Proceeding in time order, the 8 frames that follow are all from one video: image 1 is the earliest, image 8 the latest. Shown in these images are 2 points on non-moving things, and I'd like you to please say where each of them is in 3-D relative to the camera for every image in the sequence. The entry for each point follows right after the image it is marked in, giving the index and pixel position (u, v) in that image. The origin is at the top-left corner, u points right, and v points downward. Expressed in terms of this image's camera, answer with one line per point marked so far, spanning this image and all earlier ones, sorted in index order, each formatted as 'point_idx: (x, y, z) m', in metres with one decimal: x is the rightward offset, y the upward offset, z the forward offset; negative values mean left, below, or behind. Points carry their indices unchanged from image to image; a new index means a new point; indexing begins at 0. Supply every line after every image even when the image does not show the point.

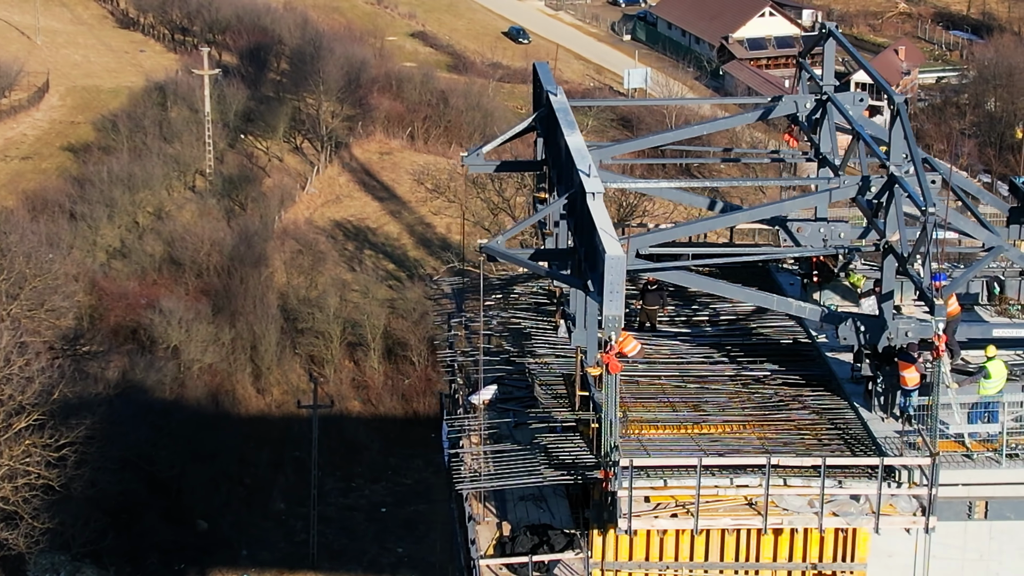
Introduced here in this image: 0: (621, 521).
0: (+0.7, -1.4, +15.2) m
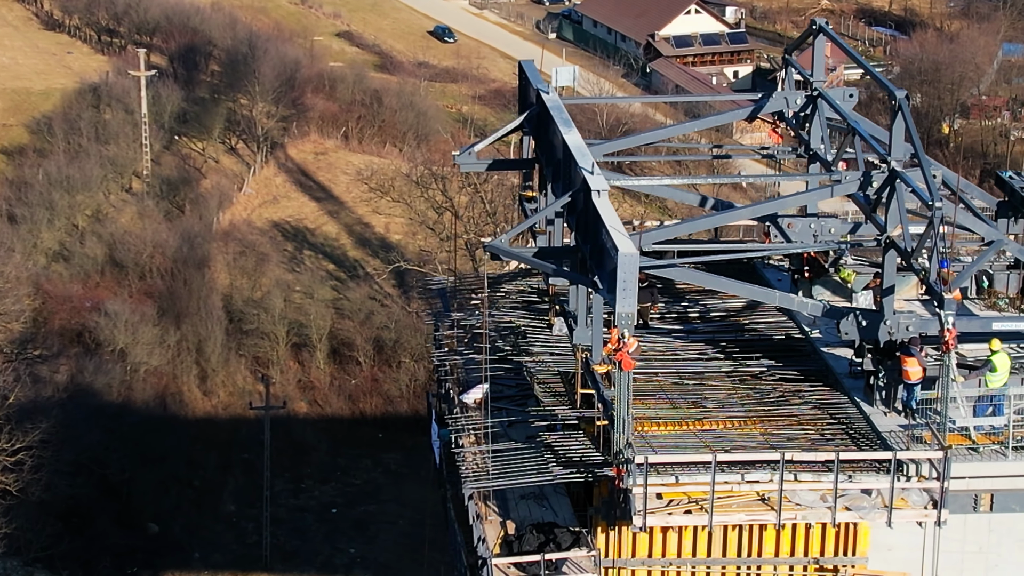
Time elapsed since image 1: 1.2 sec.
0: (+0.7, -1.4, +15.2) m
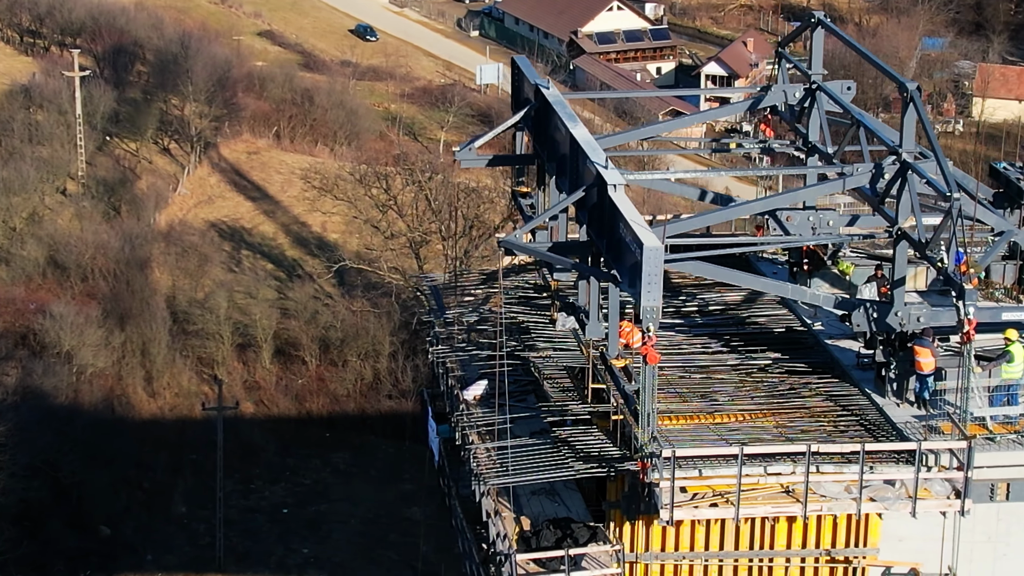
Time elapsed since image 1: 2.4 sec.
0: (+0.9, -1.3, +15.2) m
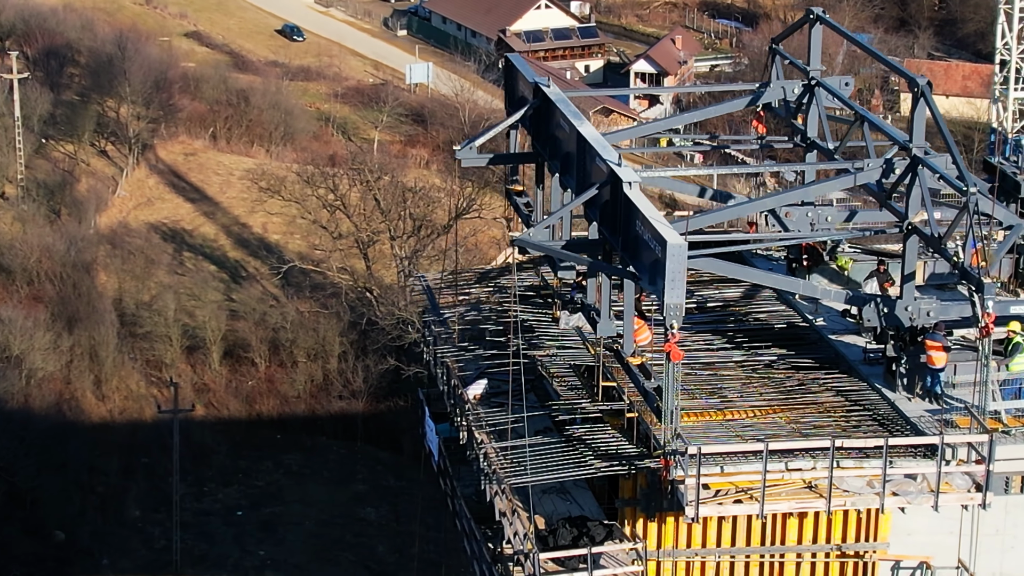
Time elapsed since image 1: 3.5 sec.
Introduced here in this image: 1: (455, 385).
0: (+1.1, -1.3, +15.2) m
1: (-0.4, -0.7, +18.8) m
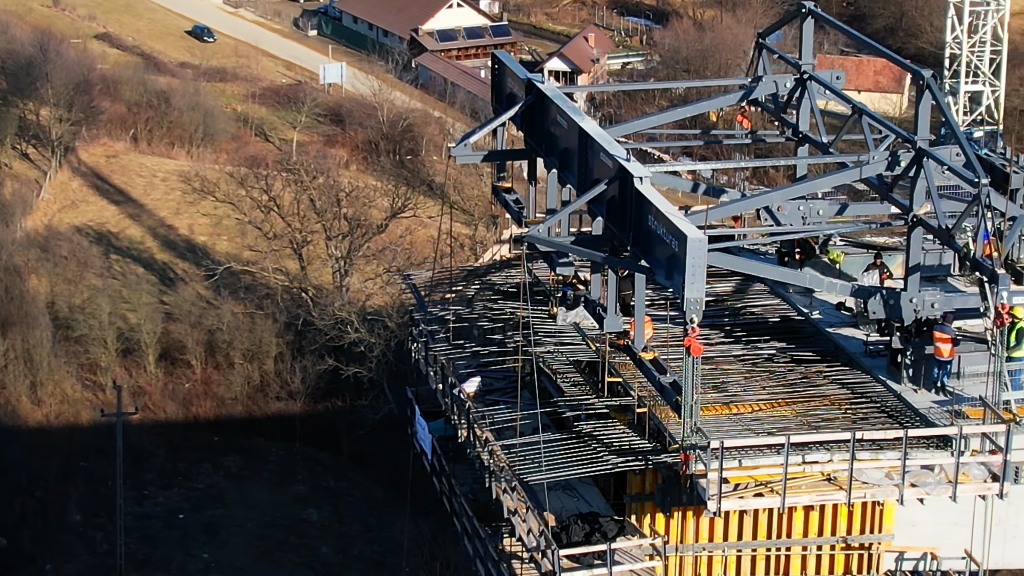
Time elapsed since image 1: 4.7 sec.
0: (+1.2, -1.3, +15.2) m
1: (-0.4, -0.7, +18.7) m
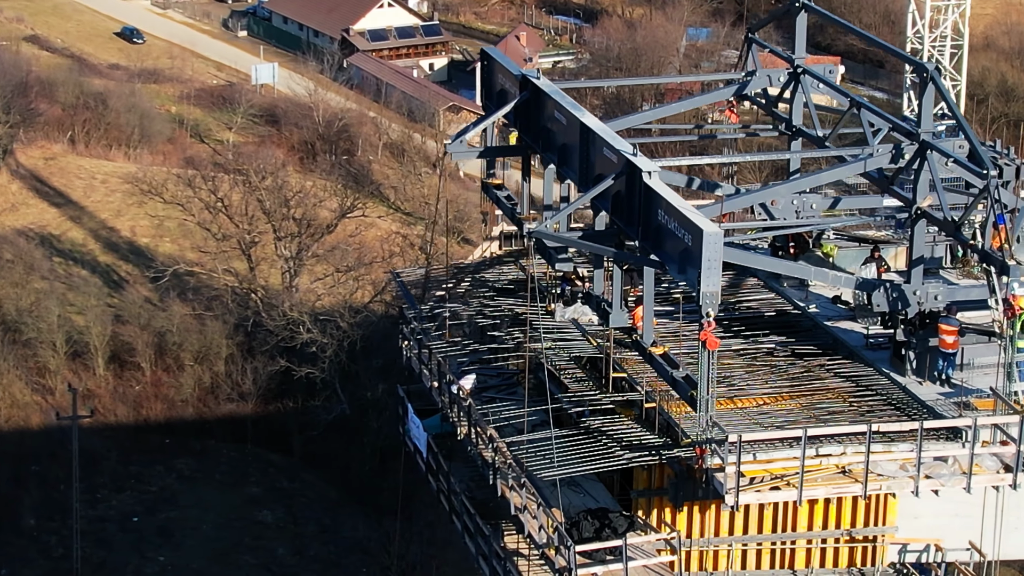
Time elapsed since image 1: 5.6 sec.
0: (+1.3, -1.2, +15.2) m
1: (-0.5, -0.7, +18.6) m
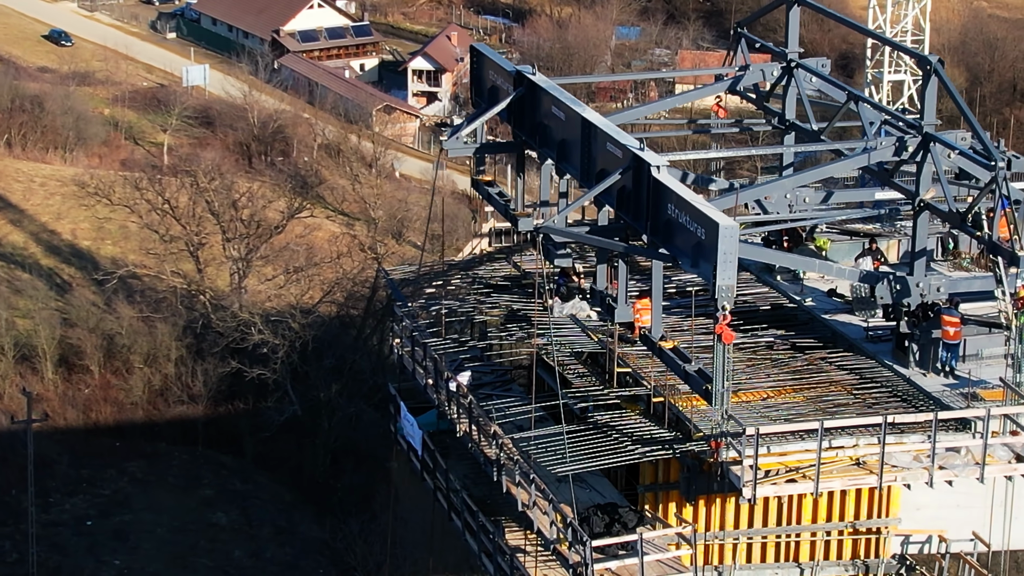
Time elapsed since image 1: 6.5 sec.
0: (+1.4, -1.2, +15.2) m
1: (-0.5, -0.7, +18.6) m
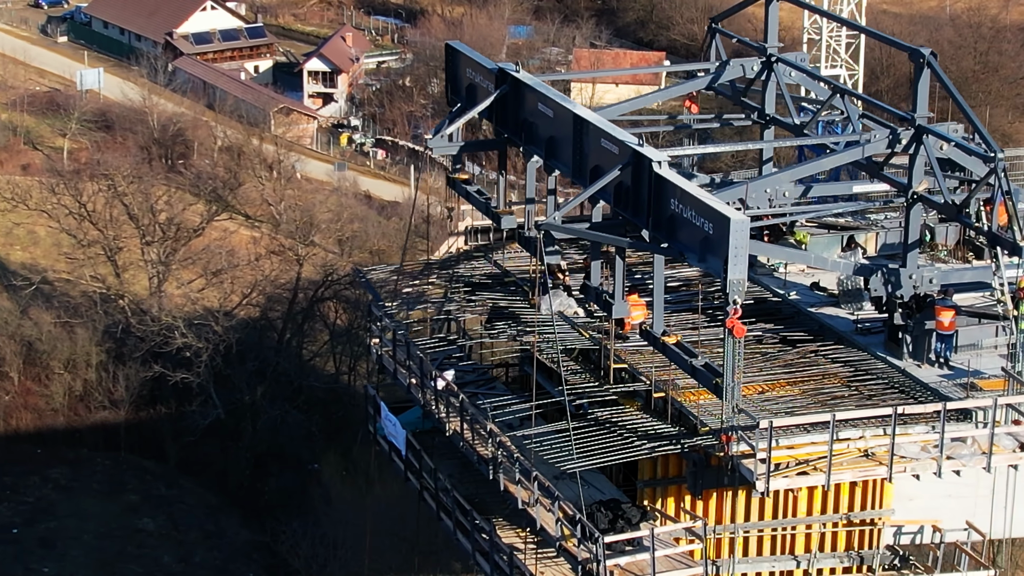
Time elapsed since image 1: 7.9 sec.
0: (+1.5, -1.2, +15.2) m
1: (-0.5, -0.6, +18.5) m
